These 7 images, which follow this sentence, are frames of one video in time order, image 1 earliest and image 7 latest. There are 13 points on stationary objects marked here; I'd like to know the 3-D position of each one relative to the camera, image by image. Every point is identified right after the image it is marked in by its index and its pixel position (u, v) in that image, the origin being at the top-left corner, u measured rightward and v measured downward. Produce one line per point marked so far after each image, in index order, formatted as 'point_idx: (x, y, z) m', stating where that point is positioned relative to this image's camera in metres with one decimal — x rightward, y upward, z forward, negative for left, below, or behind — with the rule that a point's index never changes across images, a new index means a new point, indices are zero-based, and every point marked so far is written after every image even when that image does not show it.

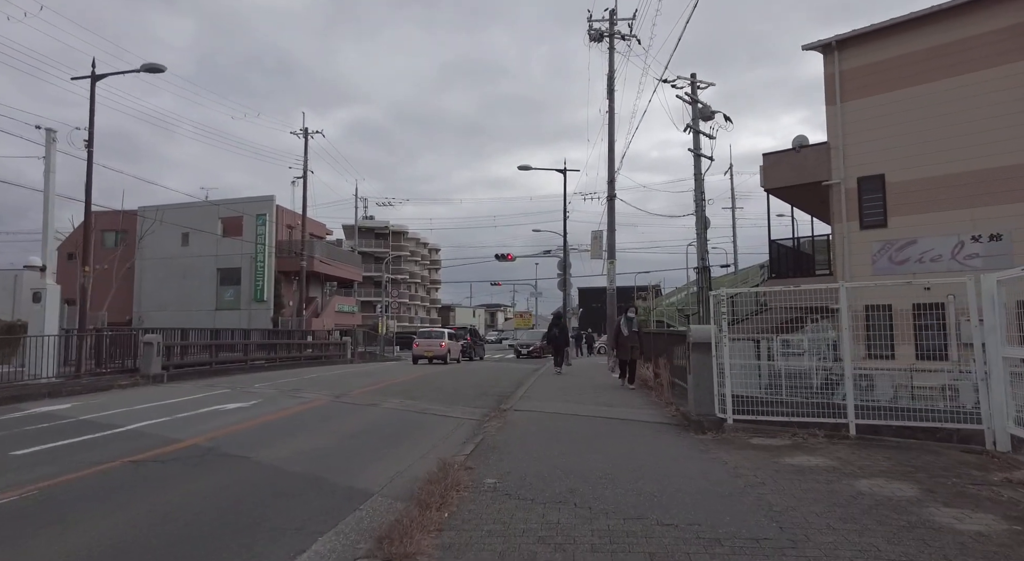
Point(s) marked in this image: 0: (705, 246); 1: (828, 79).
0: (+6.4, +1.2, +19.3) m
1: (+9.5, +6.1, +17.3) m
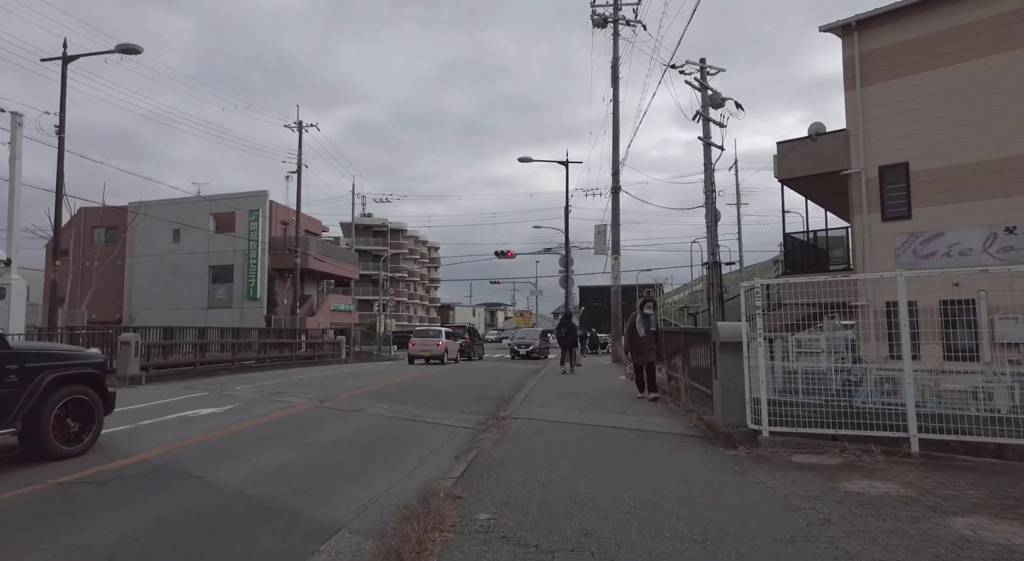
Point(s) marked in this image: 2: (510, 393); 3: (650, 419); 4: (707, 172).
0: (+6.4, +1.3, +18.3) m
1: (+9.5, +6.2, +16.3) m
2: (0.0, -2.4, +12.1) m
3: (+1.8, -1.8, +7.4) m
4: (+6.3, +3.5, +18.6) m
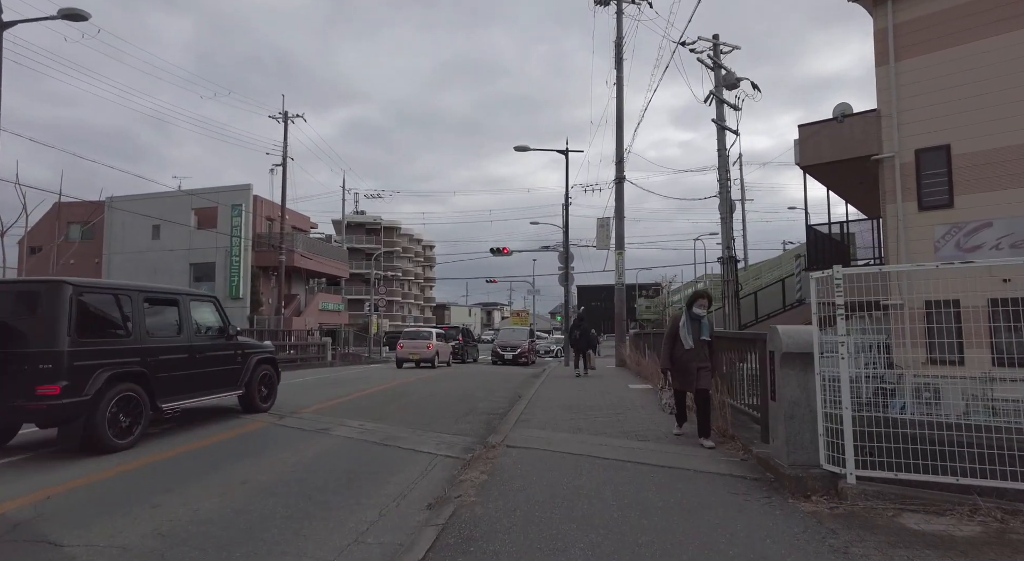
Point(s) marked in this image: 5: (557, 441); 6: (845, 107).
0: (+6.3, +1.4, +16.7) m
1: (+9.4, +6.3, +14.7) m
2: (-0.1, -2.3, +10.5) m
3: (+1.7, -1.7, +5.8) m
4: (+6.2, +3.6, +17.0) m
5: (+0.5, -1.8, +6.5) m
6: (+8.9, +4.6, +15.4) m
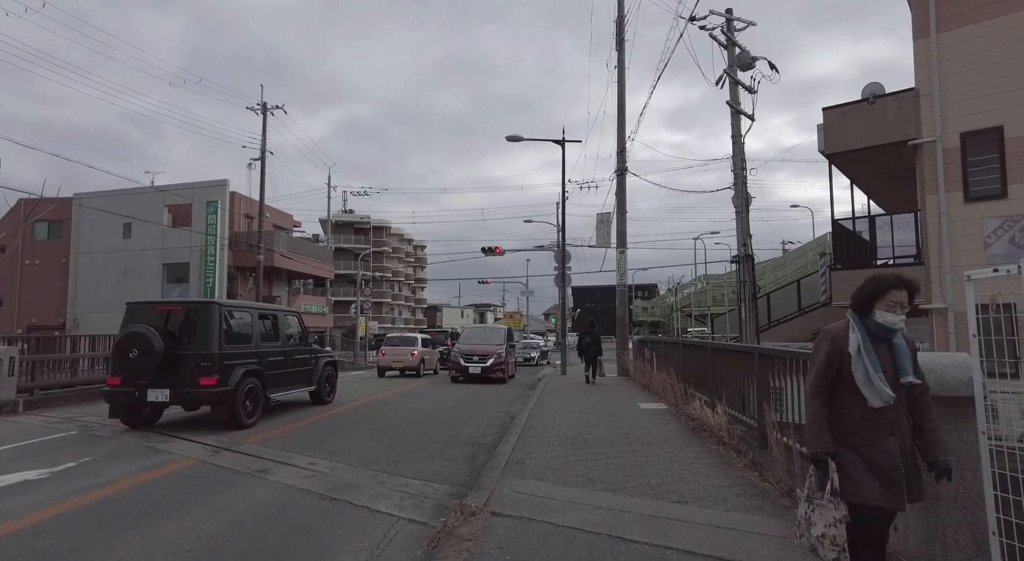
0: (+6.1, +1.3, +15.0) m
1: (+9.1, +6.3, +13.1) m
2: (-0.3, -2.3, +8.7) m
3: (+1.6, -1.7, +4.1) m
4: (+5.9, +3.5, +15.3) m
5: (+0.4, -1.8, +4.7) m
6: (+8.7, +4.6, +13.8) m
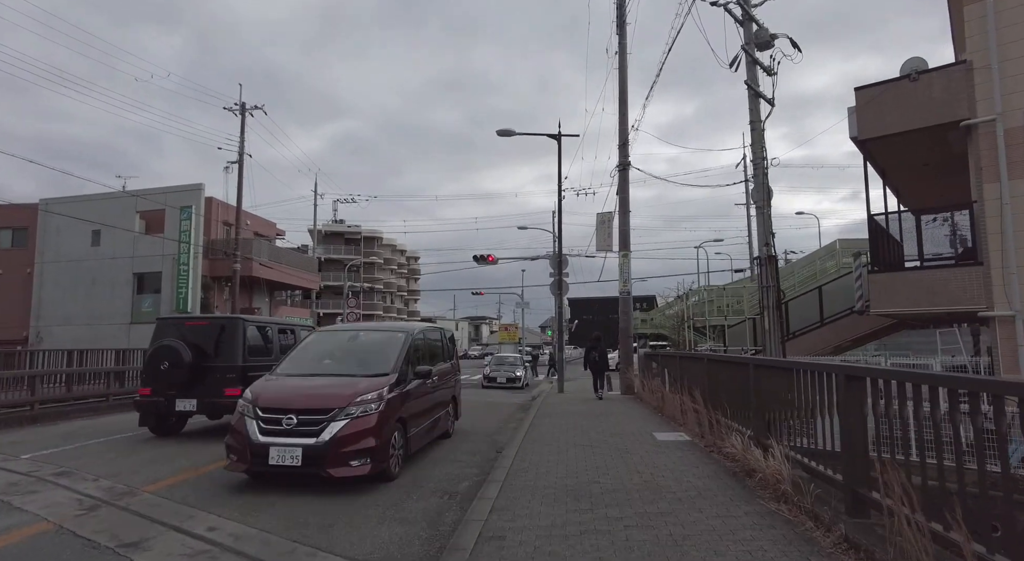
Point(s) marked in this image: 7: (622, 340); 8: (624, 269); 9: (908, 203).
0: (+5.8, +1.2, +13.2) m
1: (+8.9, +6.2, +11.4) m
2: (-0.5, -2.3, +6.7) m
3: (+1.5, -1.6, +2.1) m
4: (+5.7, +3.4, +13.5) m
5: (+0.2, -1.7, +2.7) m
6: (+8.4, +4.5, +12.0) m
7: (+3.1, -1.7, +16.4) m
8: (+3.2, +0.3, +16.7) m
9: (+10.9, +2.1, +15.5) m
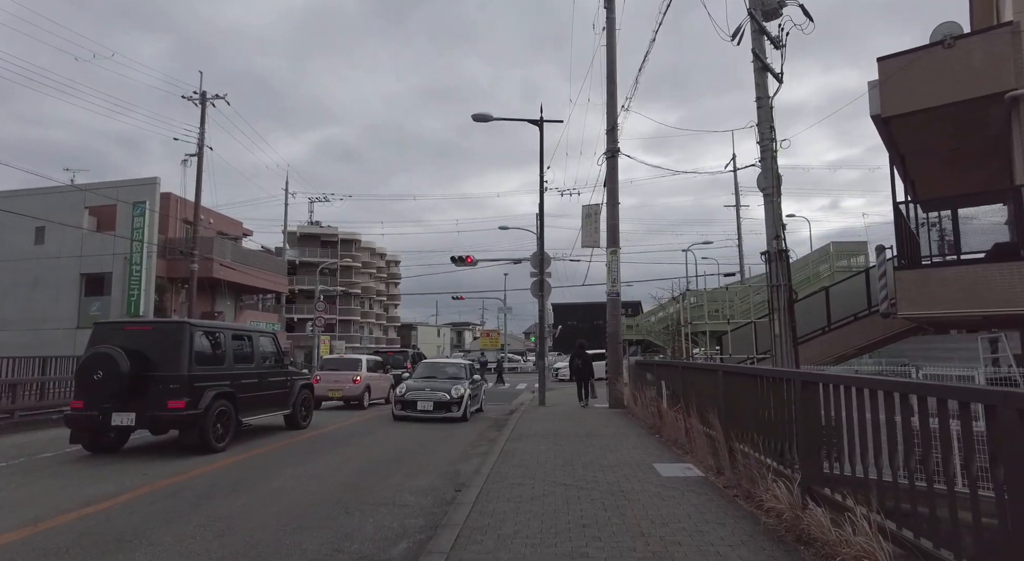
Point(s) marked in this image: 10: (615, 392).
0: (+5.3, +1.3, +11.5) m
1: (+8.4, +6.2, +9.8) m
2: (-0.9, -2.2, +4.8) m
3: (+1.2, -1.4, +0.3) m
4: (+5.1, +3.5, +11.9) m
5: (0.0, -1.5, +0.9) m
6: (+7.9, +4.6, +10.4) m
7: (+2.5, -1.7, +14.6) m
8: (+2.6, +0.3, +15.0) m
9: (+10.3, +2.1, +14.0) m
10: (+2.5, -2.6, +14.2) m
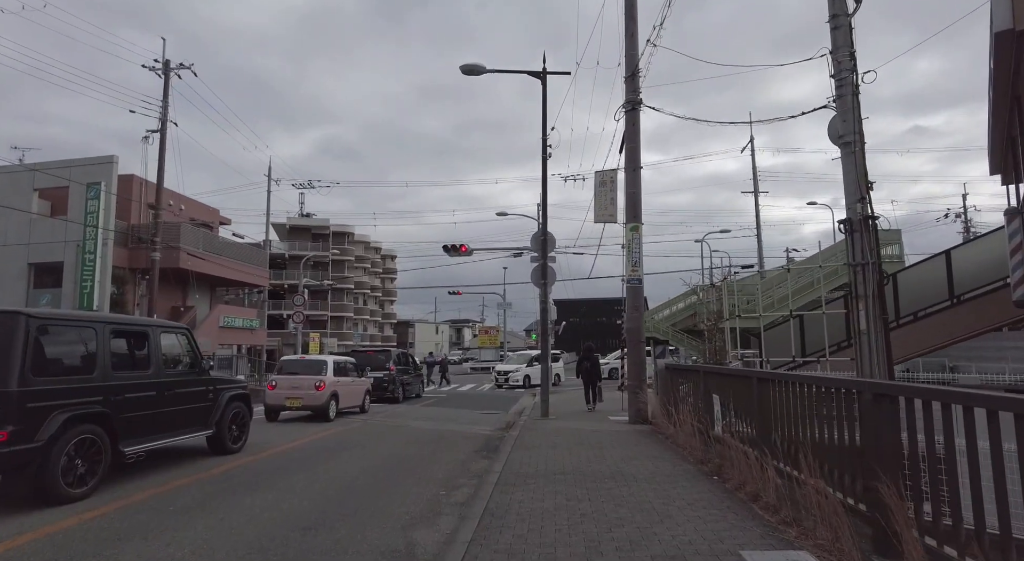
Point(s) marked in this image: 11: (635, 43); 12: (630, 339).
0: (+5.2, +1.6, +8.5) m
1: (+8.3, +6.6, +6.8) m
2: (-1.0, -1.8, +1.9) m
3: (+1.1, -1.1, -2.6) m
4: (+5.1, +3.8, +8.9) m
5: (-0.1, -1.2, -2.1) m
6: (+7.8, +4.9, +7.5) m
7: (+2.4, -1.3, +11.6) m
8: (+2.5, +0.6, +12.0) m
9: (+10.2, +2.4, +11.0) m
10: (+2.5, -2.3, +11.3) m
11: (+2.7, +5.4, +13.2) m
12: (+2.4, -1.2, +11.9) m
